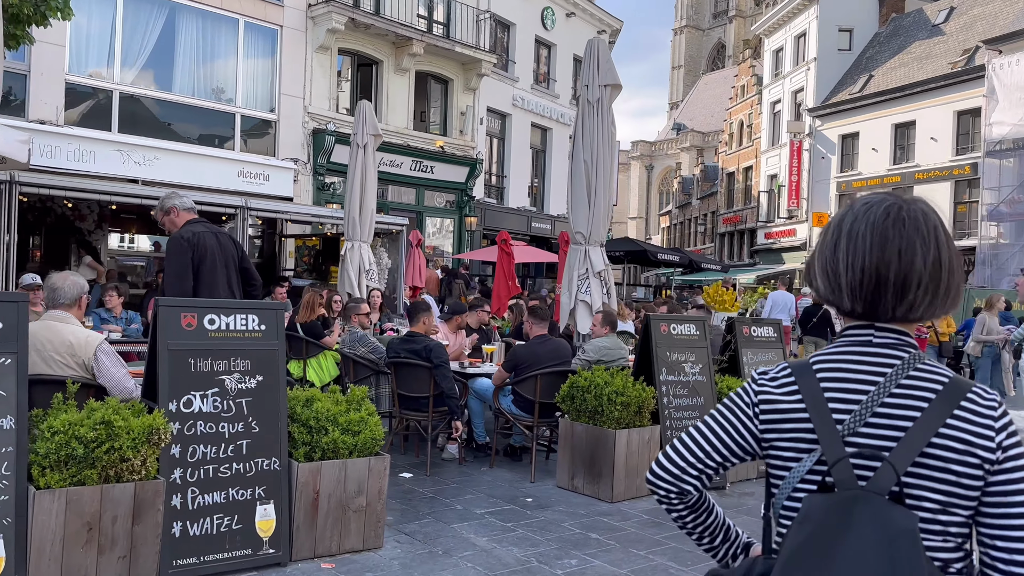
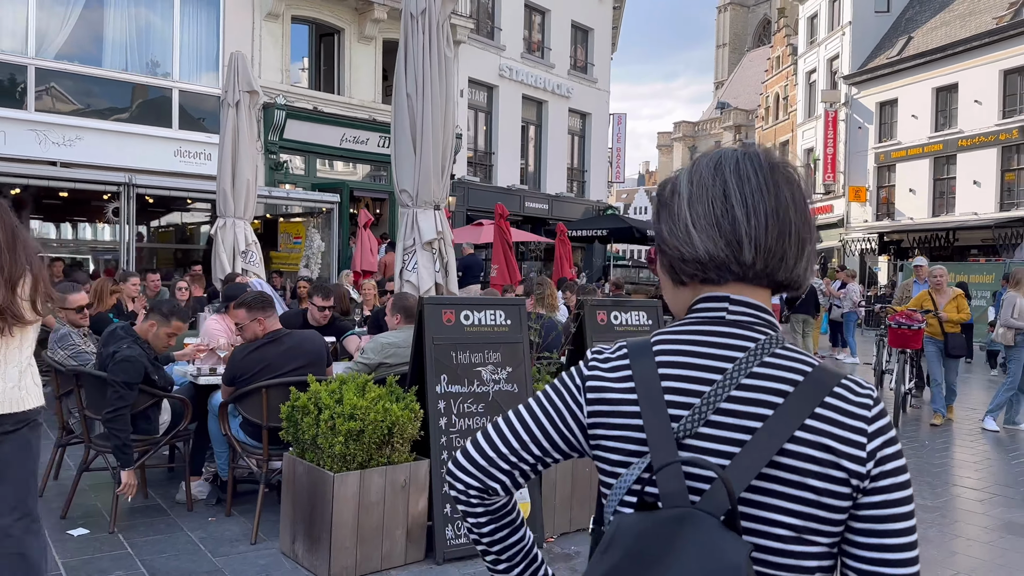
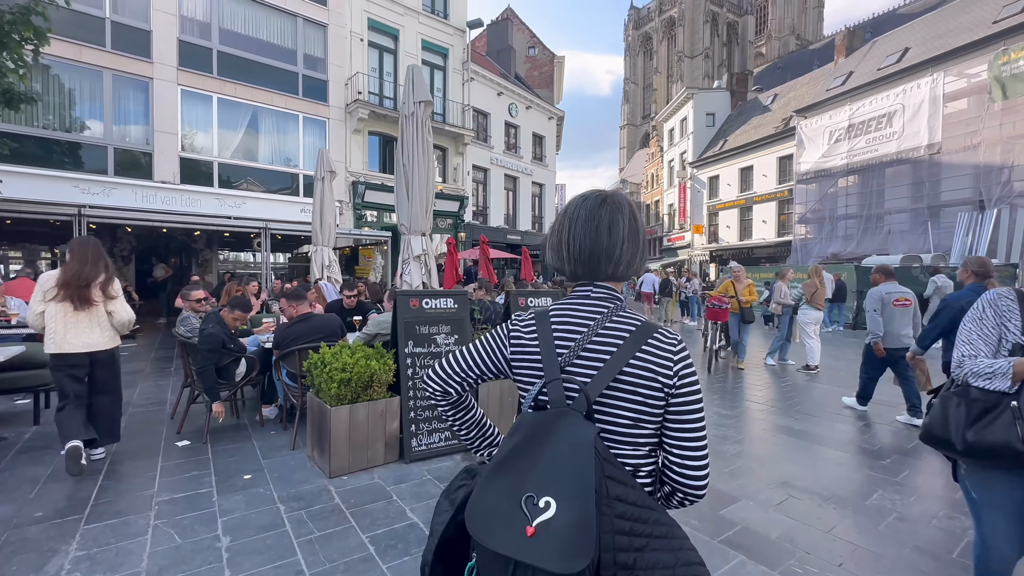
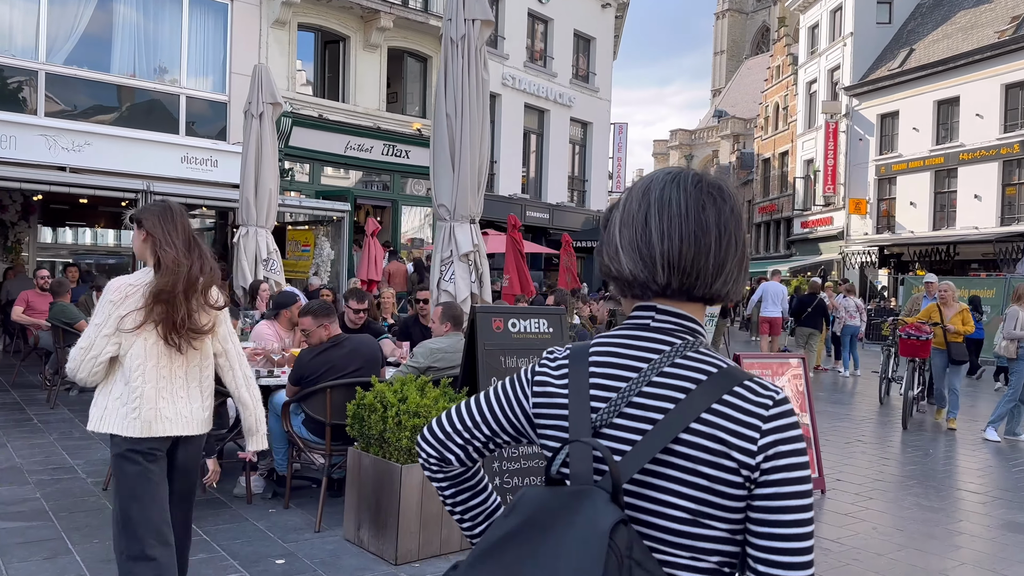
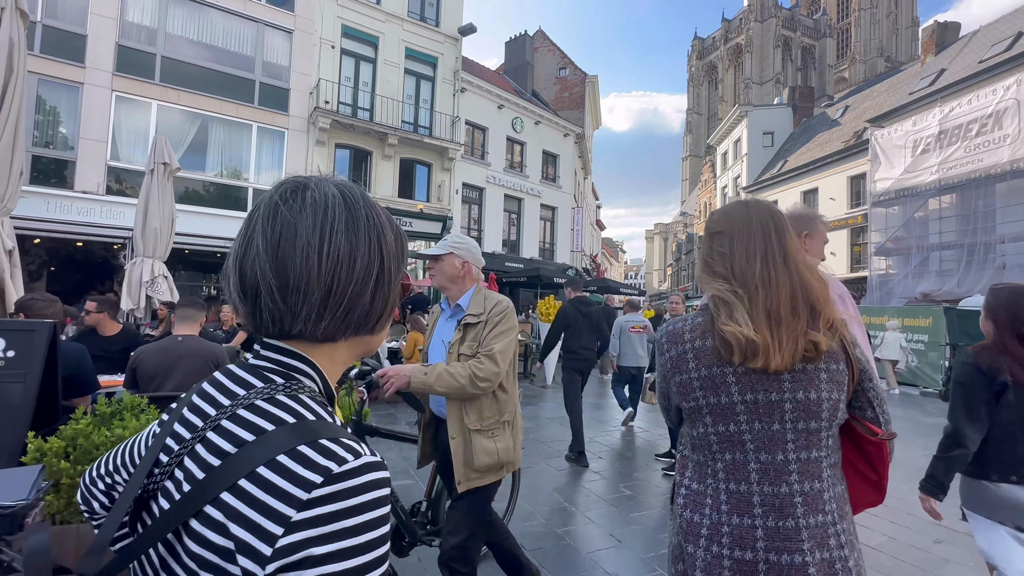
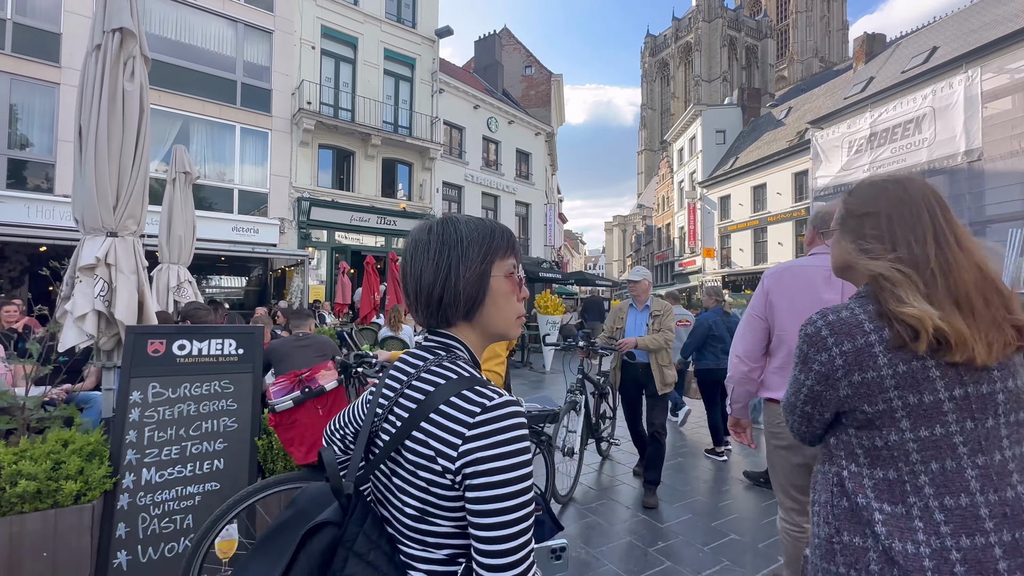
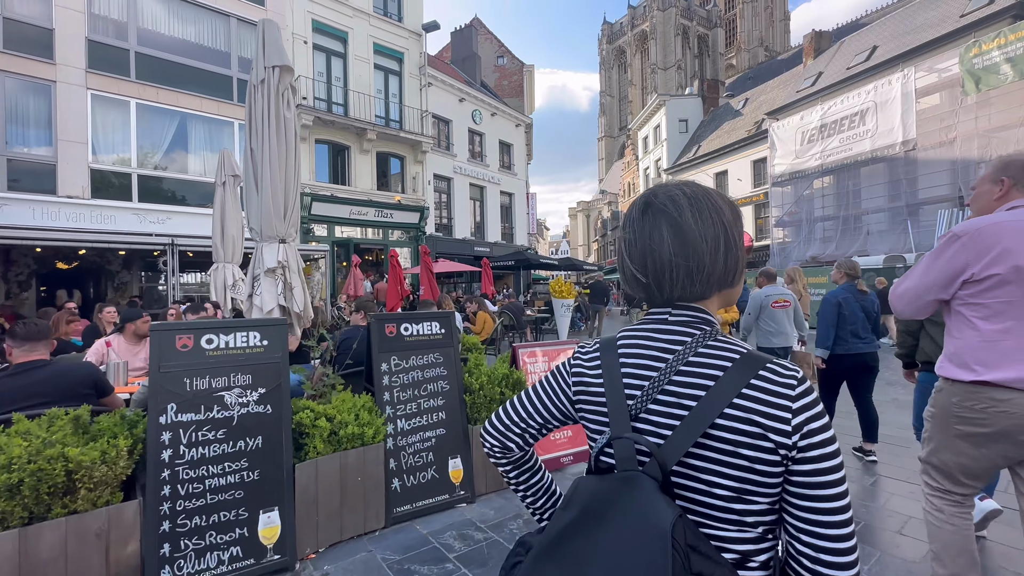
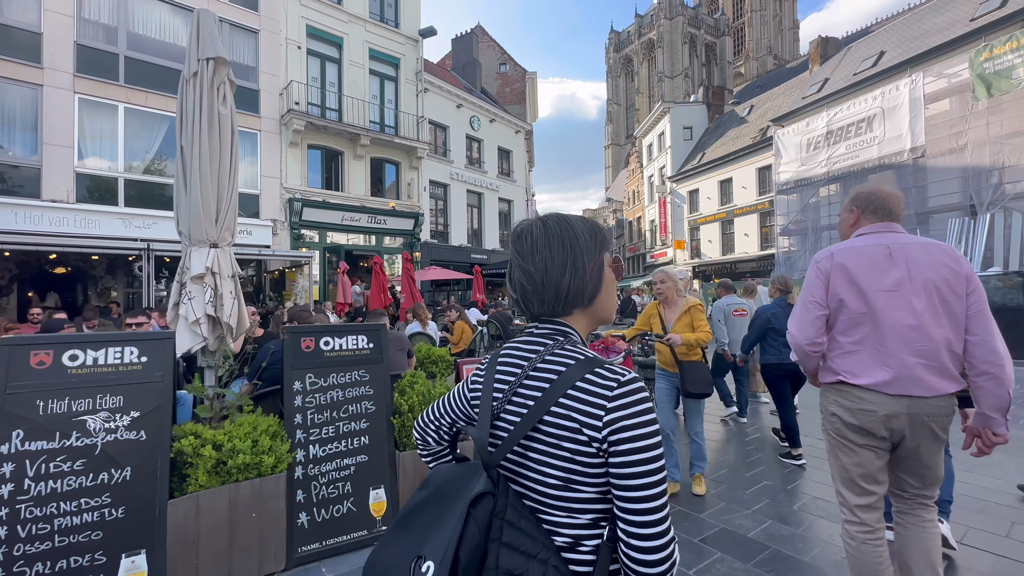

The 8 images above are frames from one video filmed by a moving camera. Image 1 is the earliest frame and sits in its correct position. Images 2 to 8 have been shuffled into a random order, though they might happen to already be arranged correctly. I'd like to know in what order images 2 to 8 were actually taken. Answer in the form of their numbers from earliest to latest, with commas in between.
4, 2, 3, 7, 8, 6, 5
